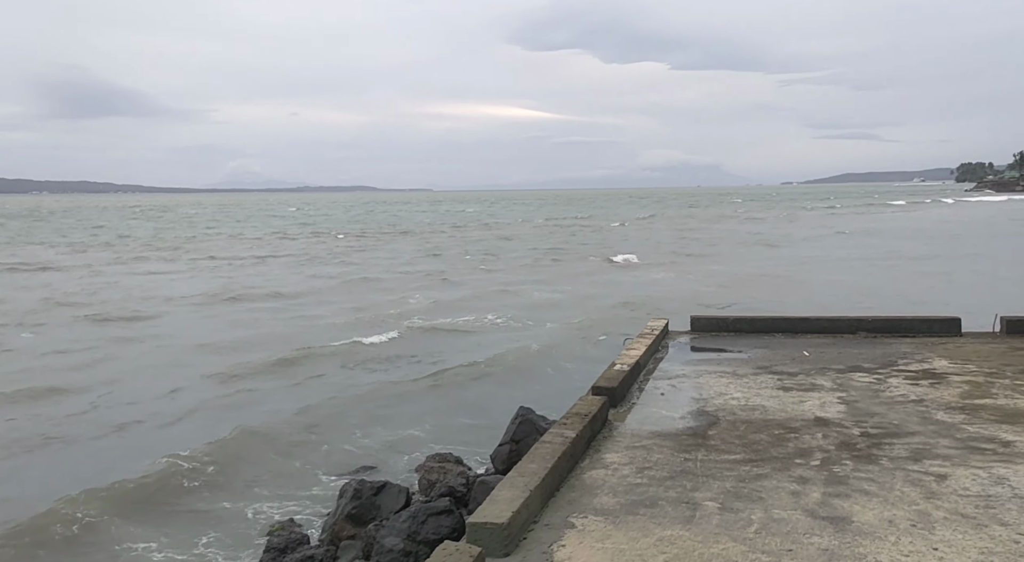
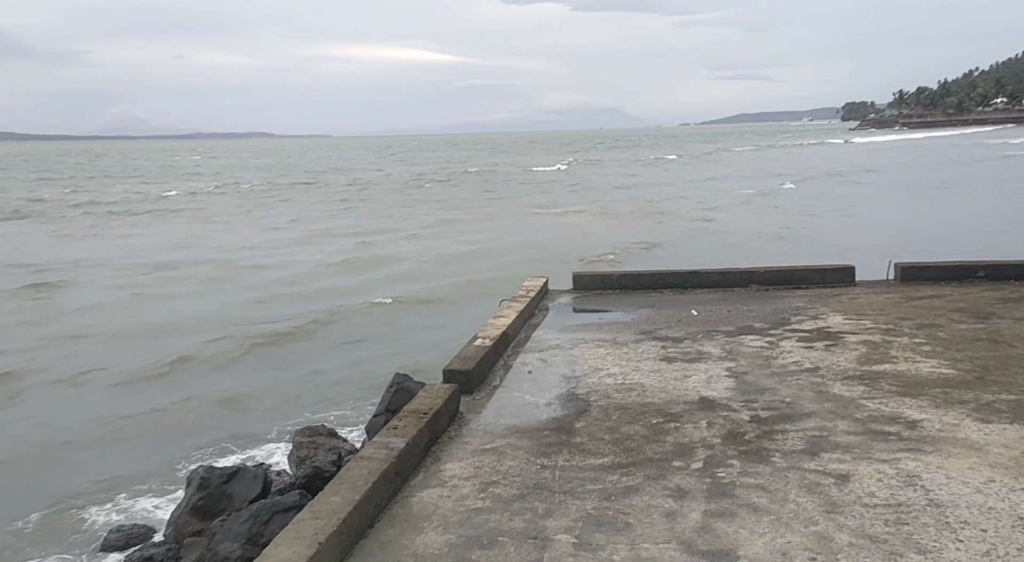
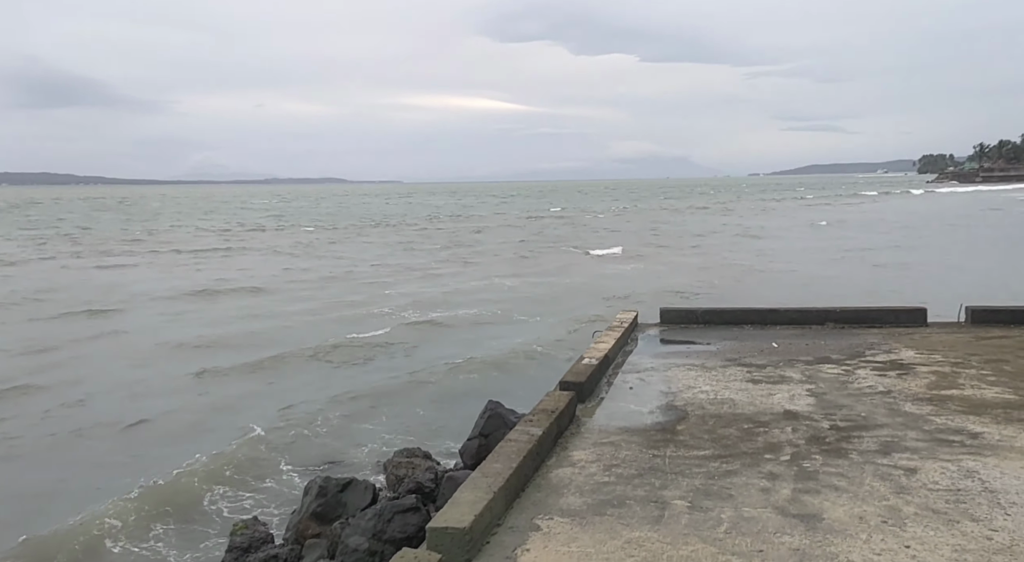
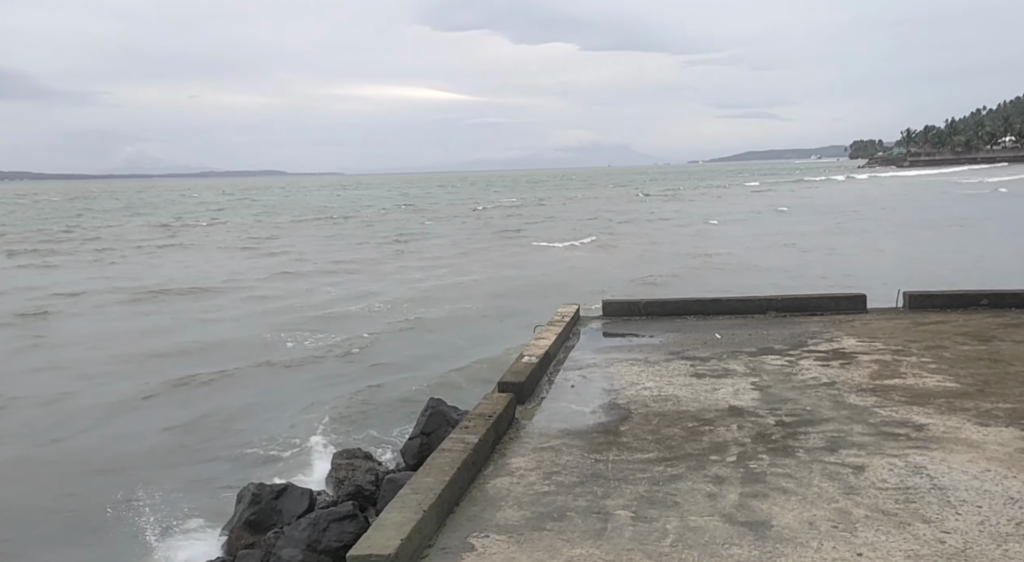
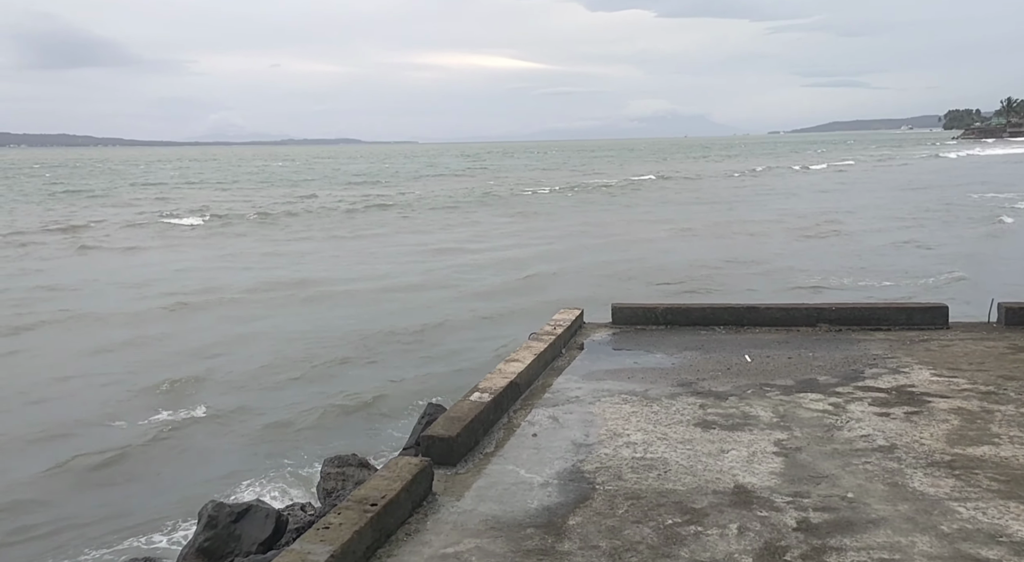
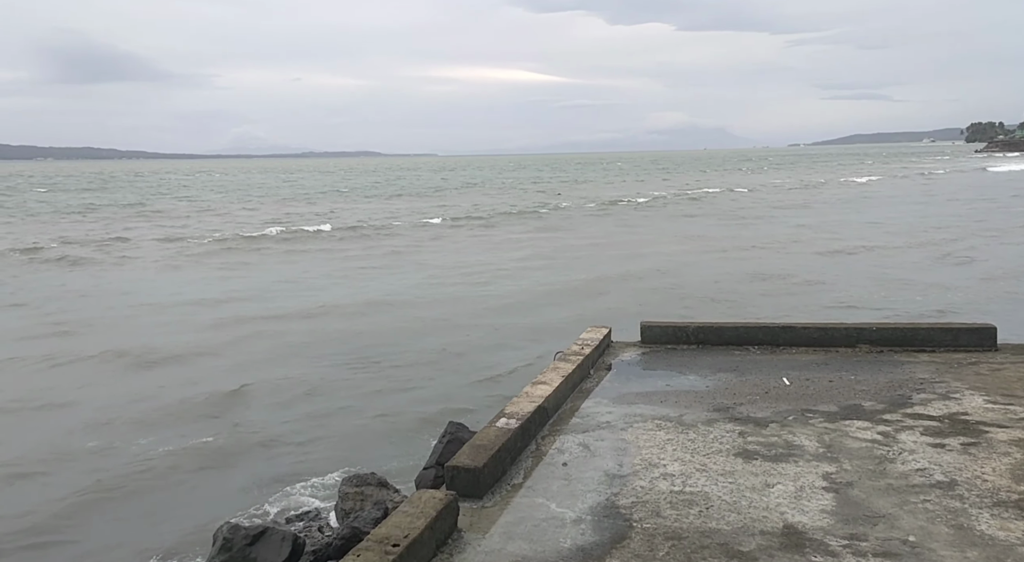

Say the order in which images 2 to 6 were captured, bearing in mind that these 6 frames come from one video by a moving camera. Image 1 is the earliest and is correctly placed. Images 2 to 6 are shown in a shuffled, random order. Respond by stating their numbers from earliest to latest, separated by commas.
3, 4, 2, 5, 6
